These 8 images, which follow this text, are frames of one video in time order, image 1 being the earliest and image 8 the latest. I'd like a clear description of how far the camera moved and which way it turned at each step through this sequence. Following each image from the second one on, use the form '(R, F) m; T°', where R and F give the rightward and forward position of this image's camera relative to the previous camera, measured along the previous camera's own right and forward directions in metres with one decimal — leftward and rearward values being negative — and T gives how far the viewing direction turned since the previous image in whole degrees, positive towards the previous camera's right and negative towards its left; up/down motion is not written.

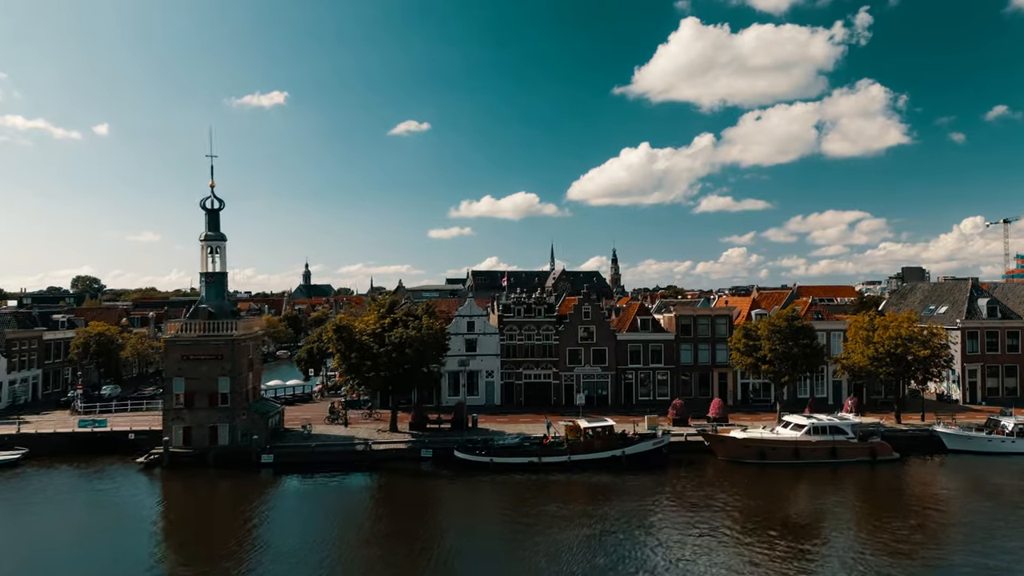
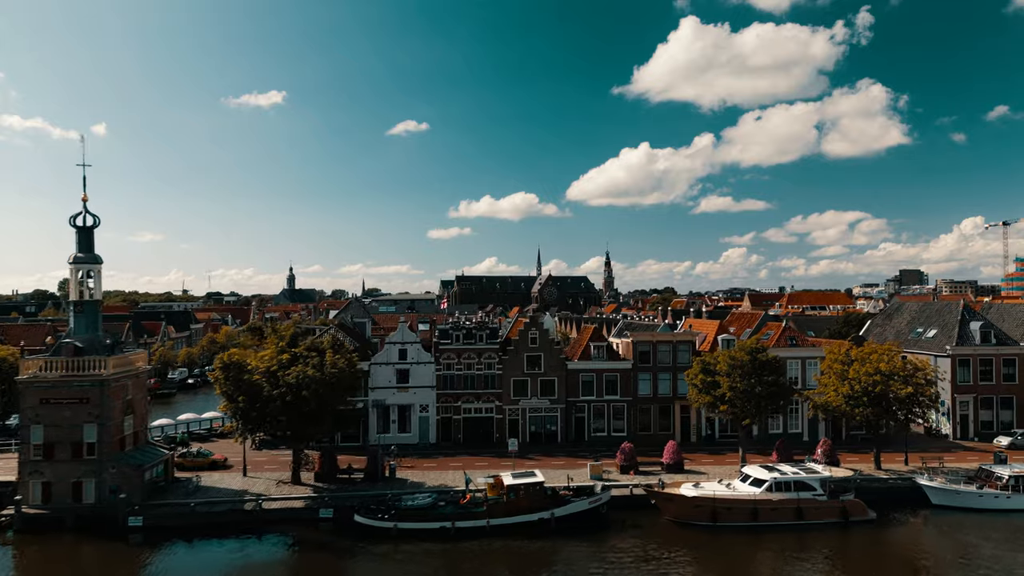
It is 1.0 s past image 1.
(+4.1, +5.5) m; 0°
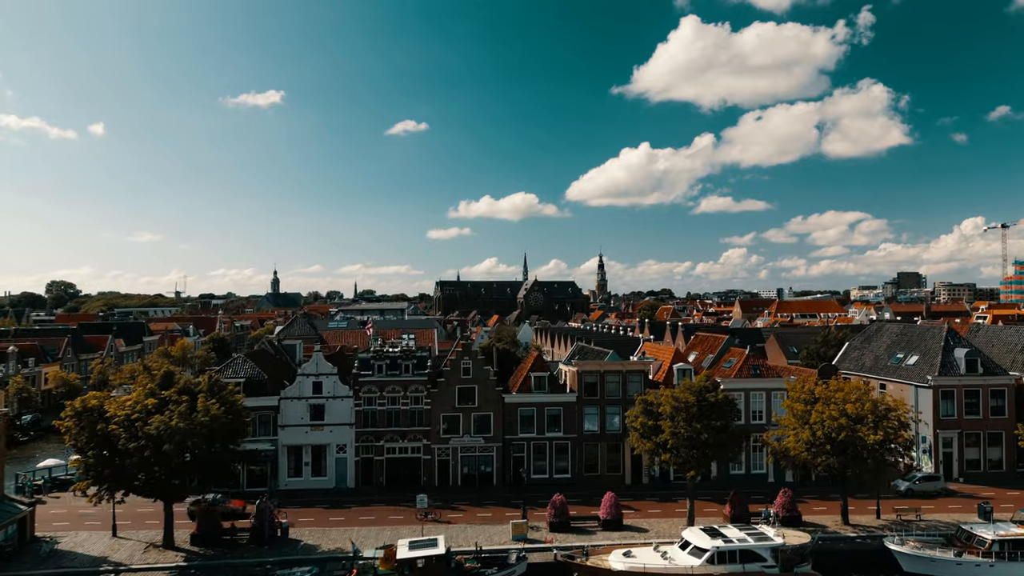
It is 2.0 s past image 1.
(+4.1, +4.9) m; 0°
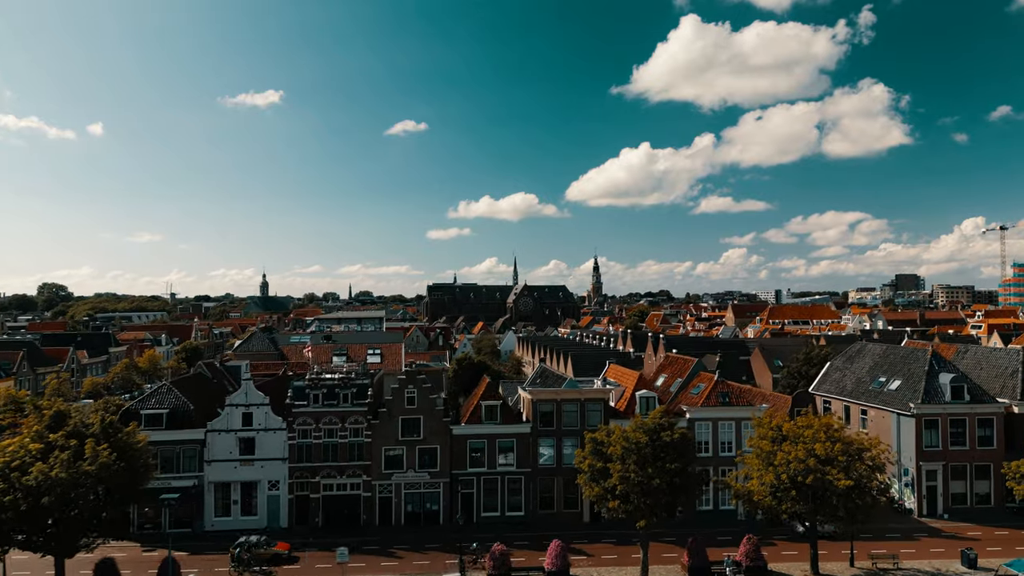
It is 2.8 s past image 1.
(+2.8, +3.1) m; 0°
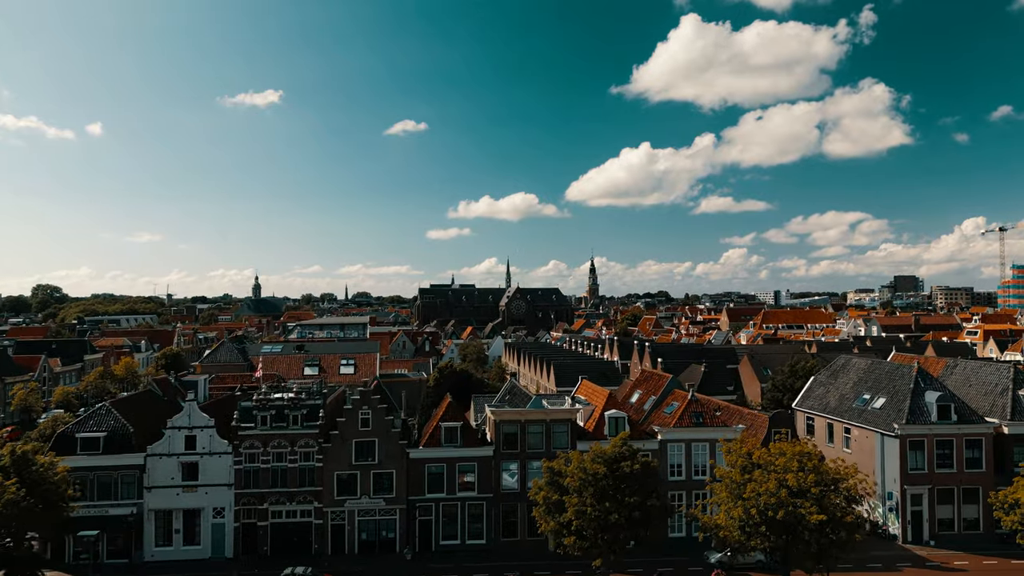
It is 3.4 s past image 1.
(+2.1, +2.1) m; 0°
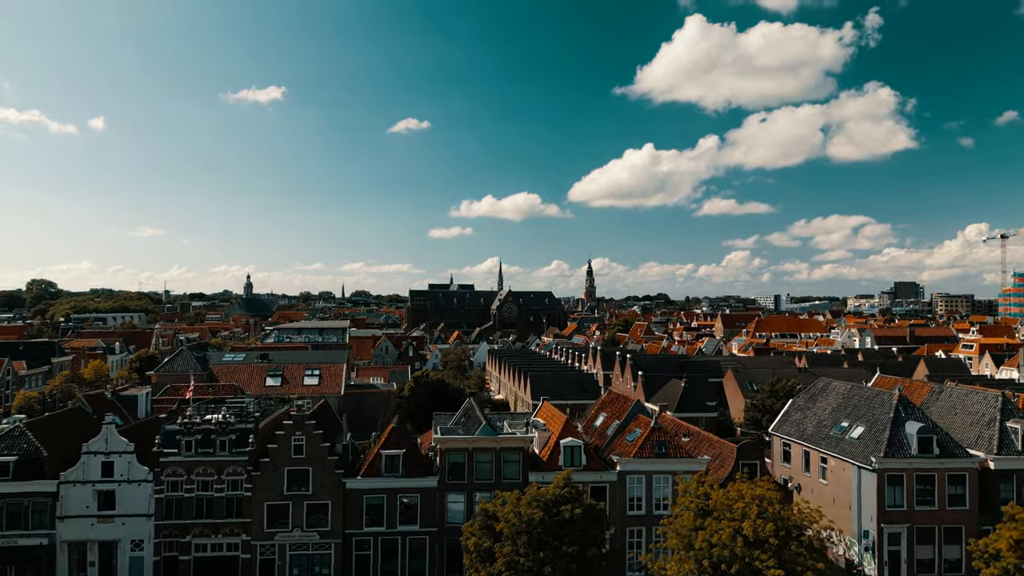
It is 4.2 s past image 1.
(+2.6, +2.7) m; 0°
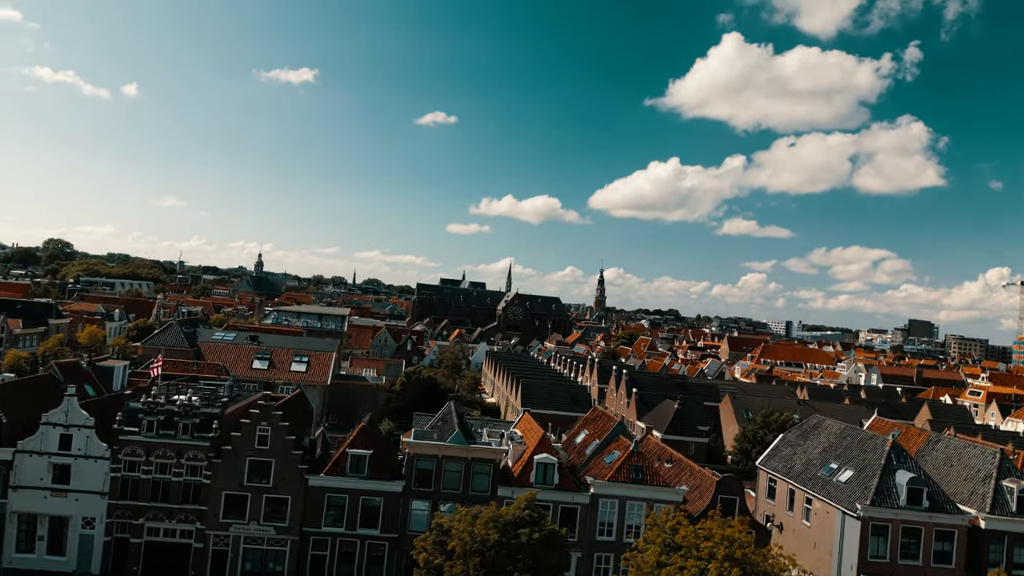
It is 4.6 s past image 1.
(+1.2, +1.3) m; -1°
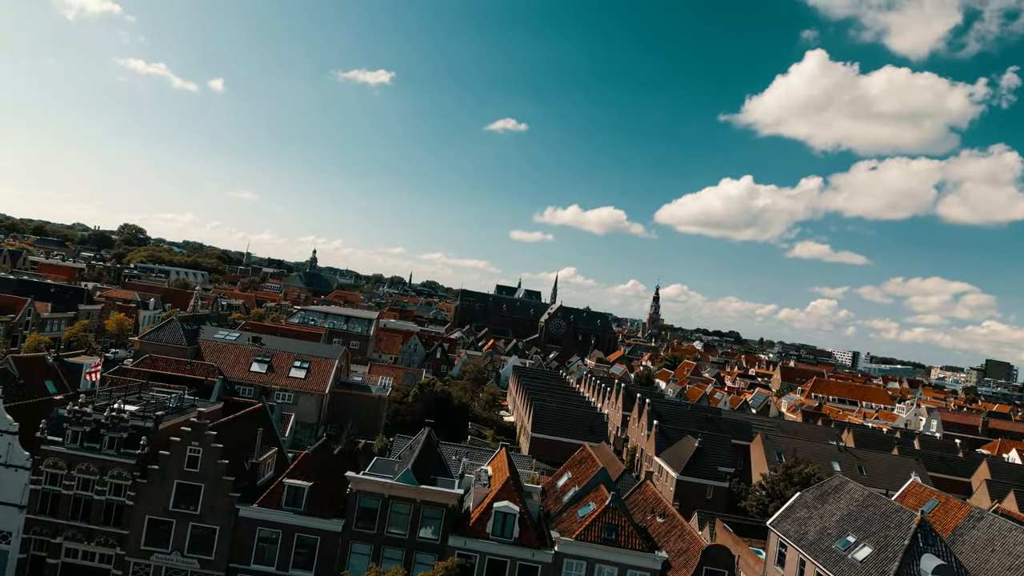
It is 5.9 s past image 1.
(+3.9, +4.1) m; -5°
